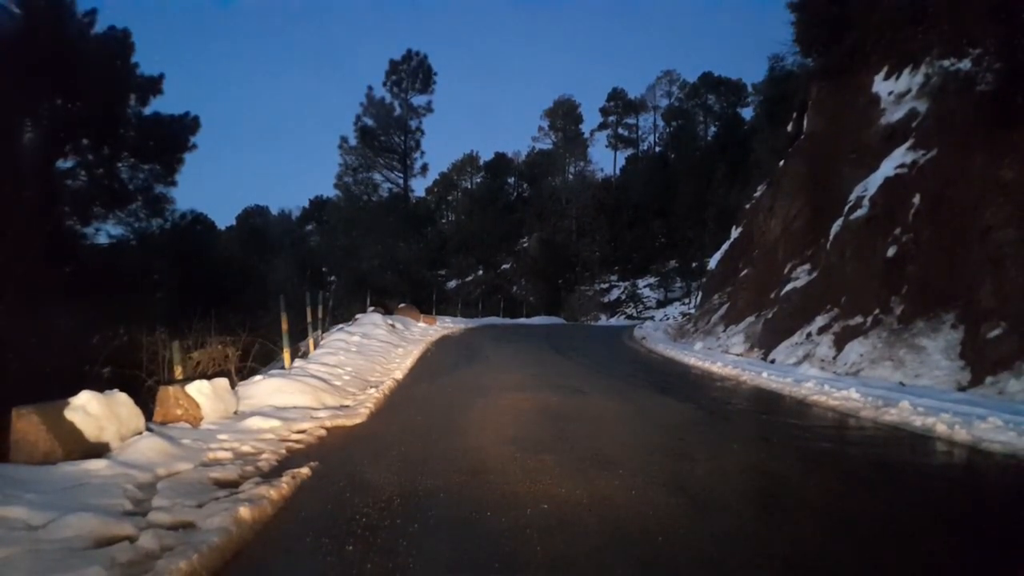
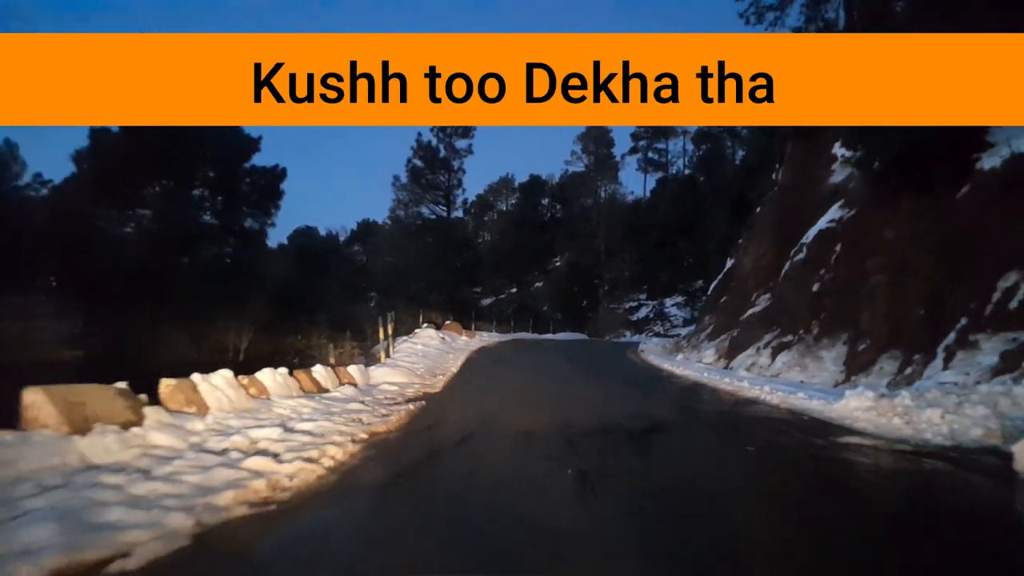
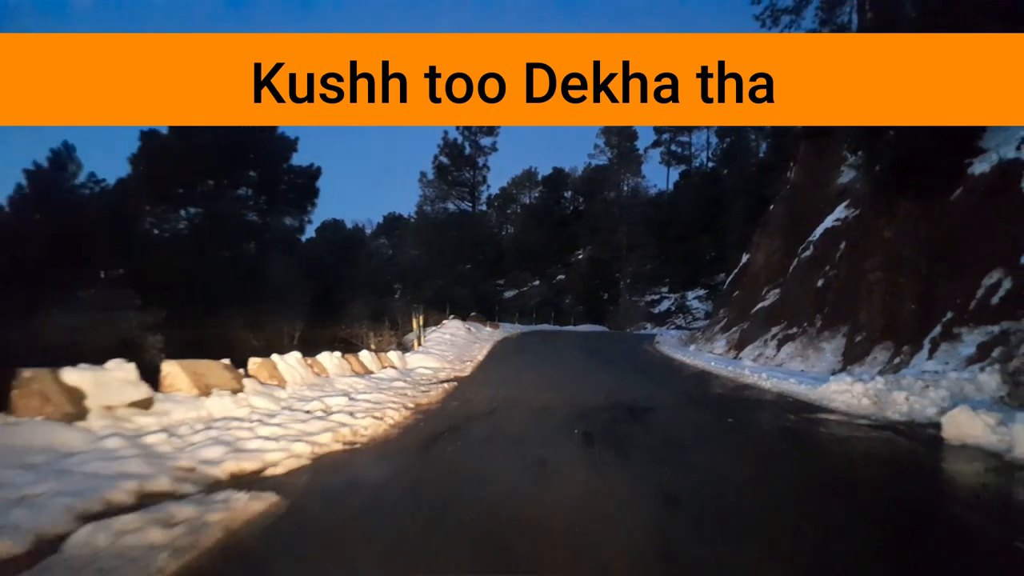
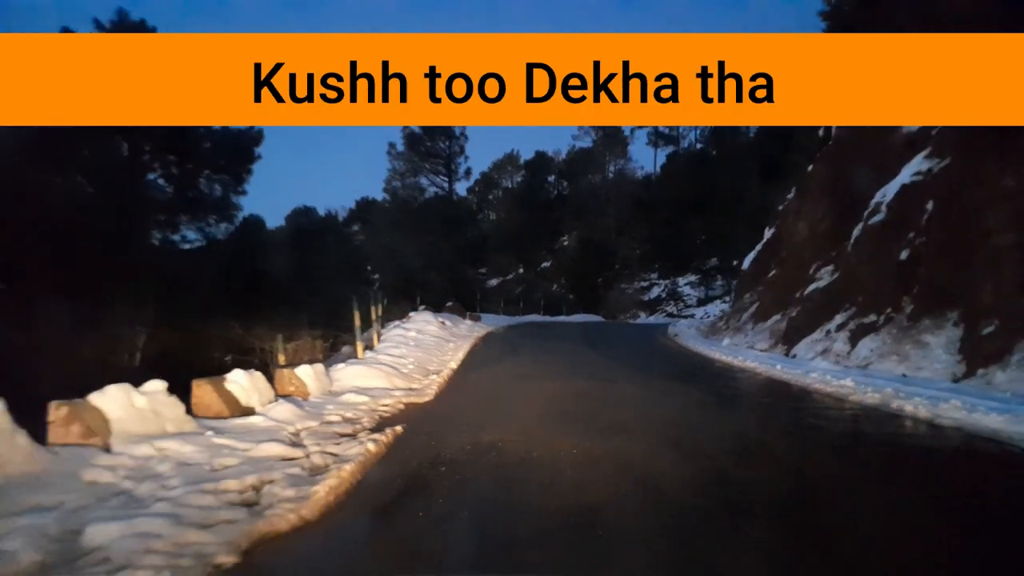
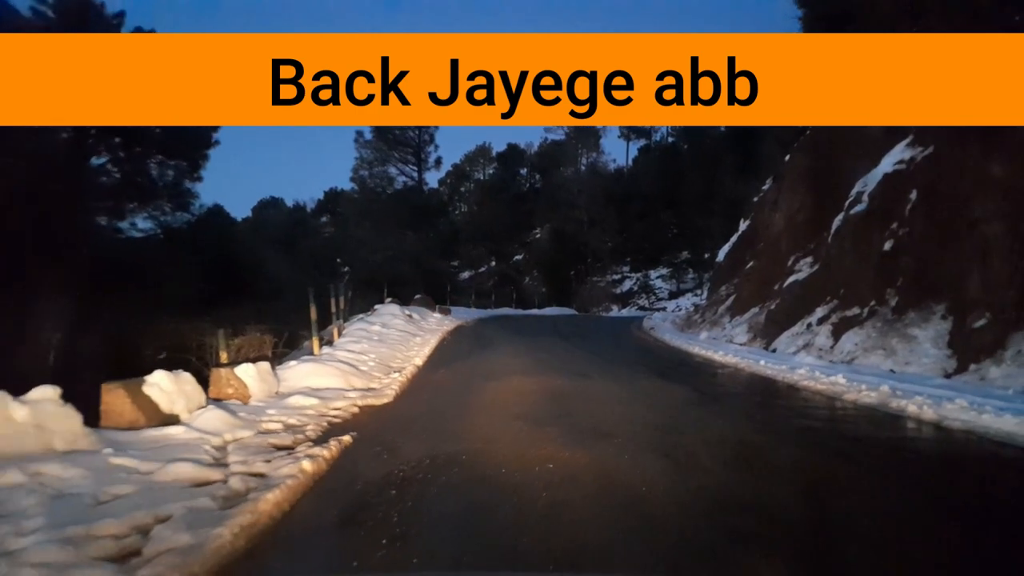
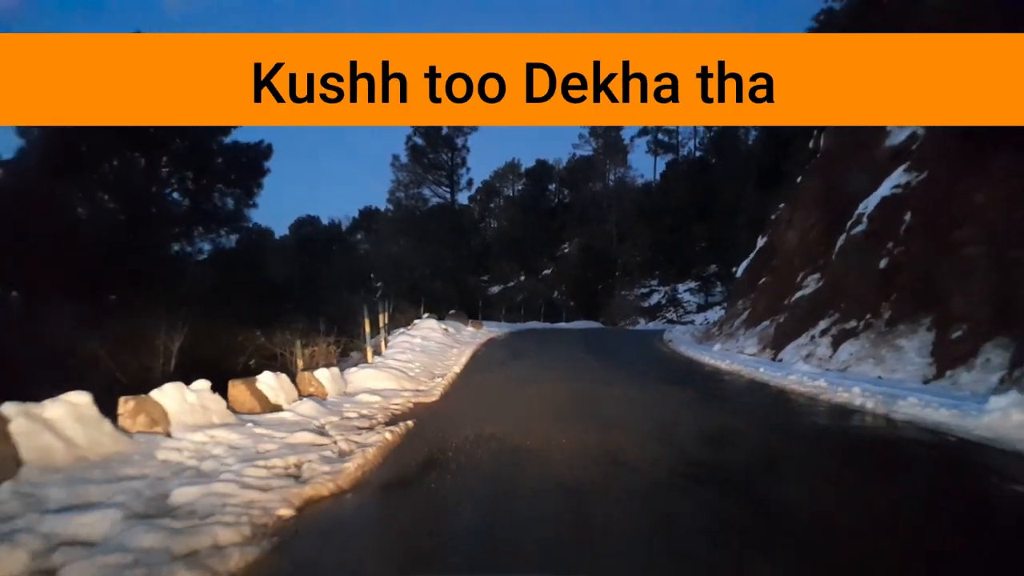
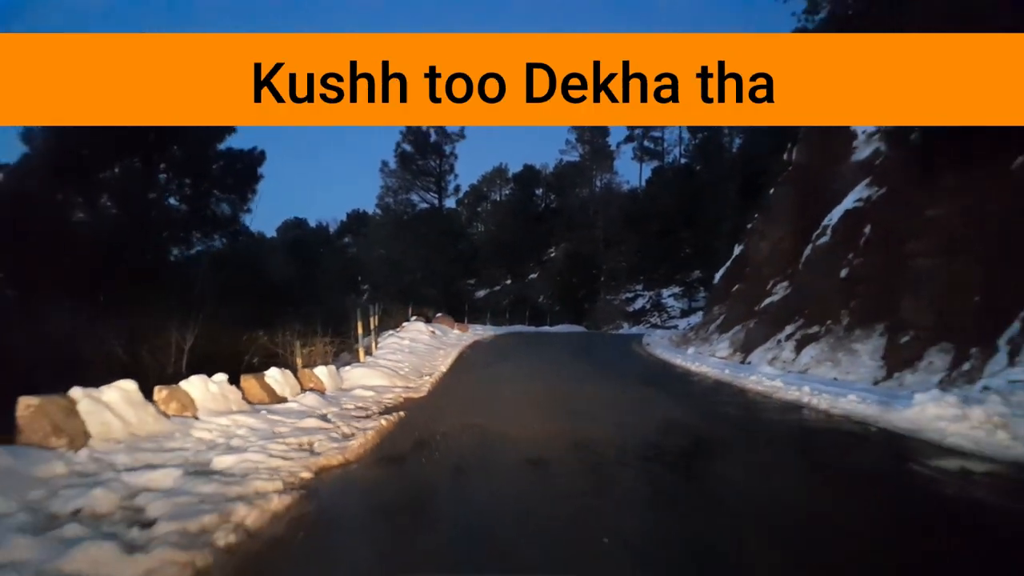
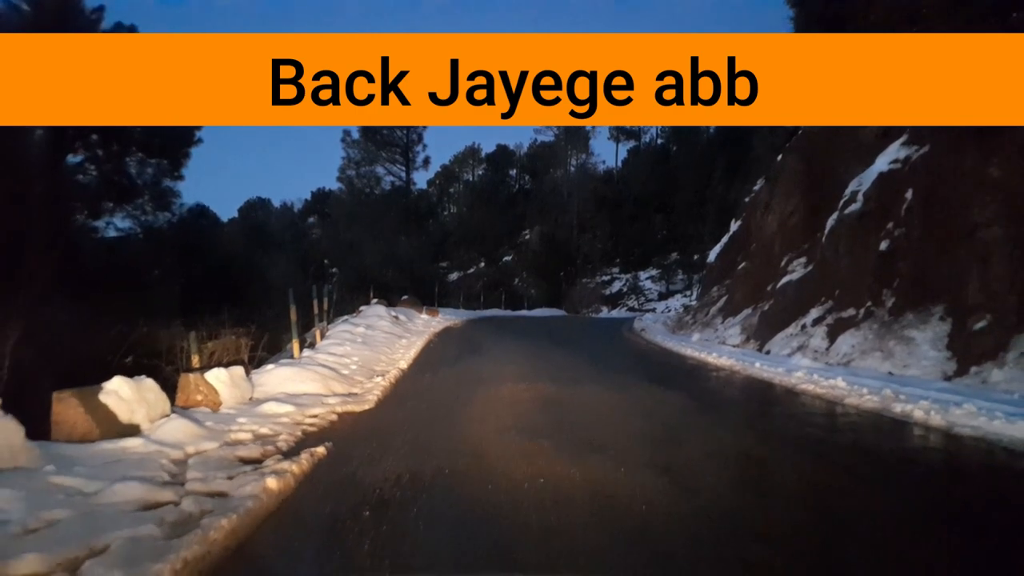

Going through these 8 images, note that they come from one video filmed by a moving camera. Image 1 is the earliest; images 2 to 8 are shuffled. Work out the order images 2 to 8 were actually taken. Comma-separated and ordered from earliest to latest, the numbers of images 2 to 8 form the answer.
8, 5, 4, 6, 7, 2, 3
